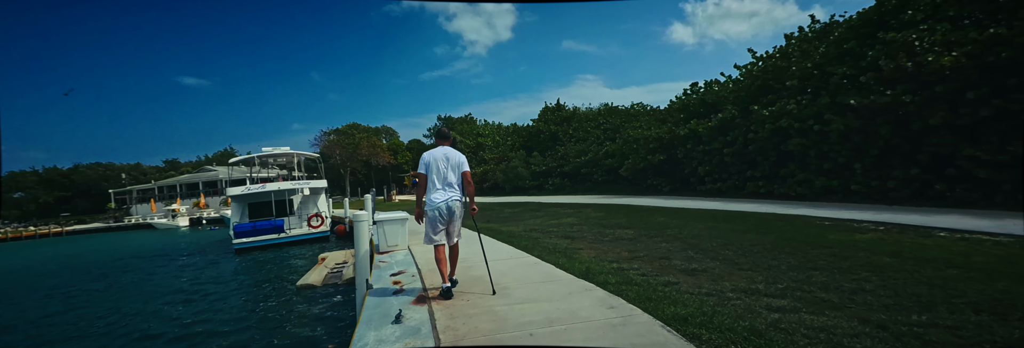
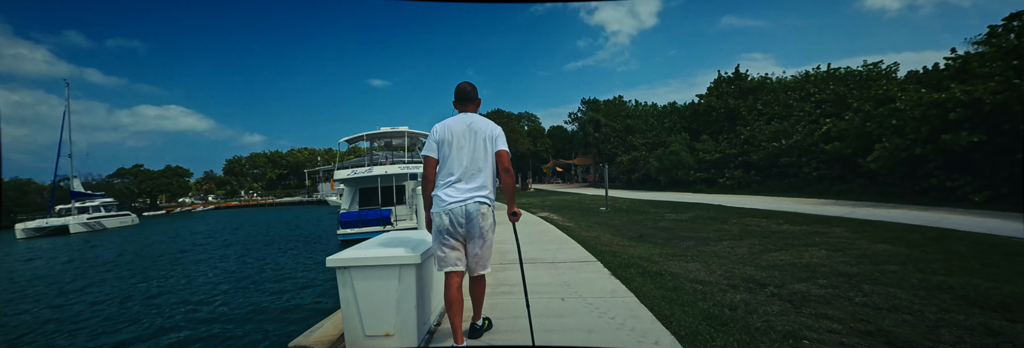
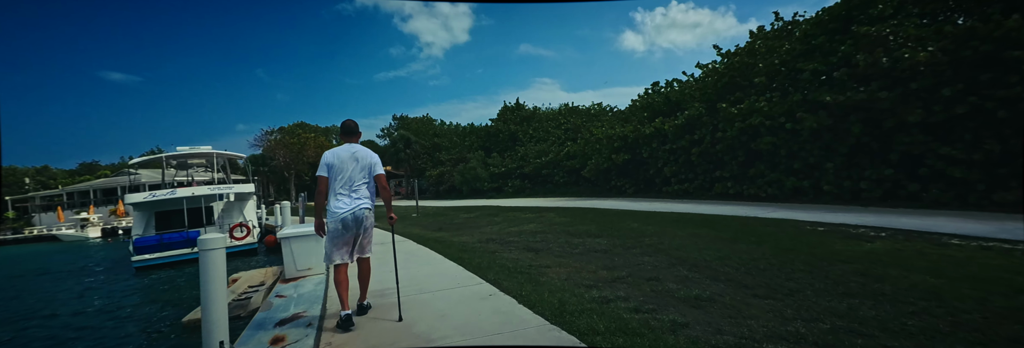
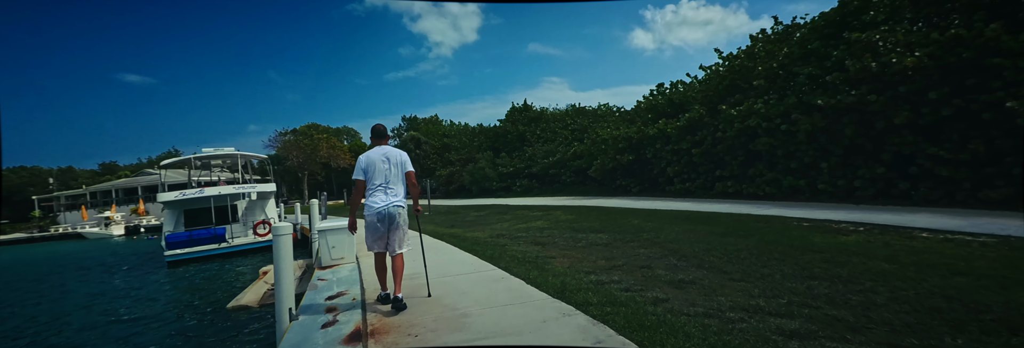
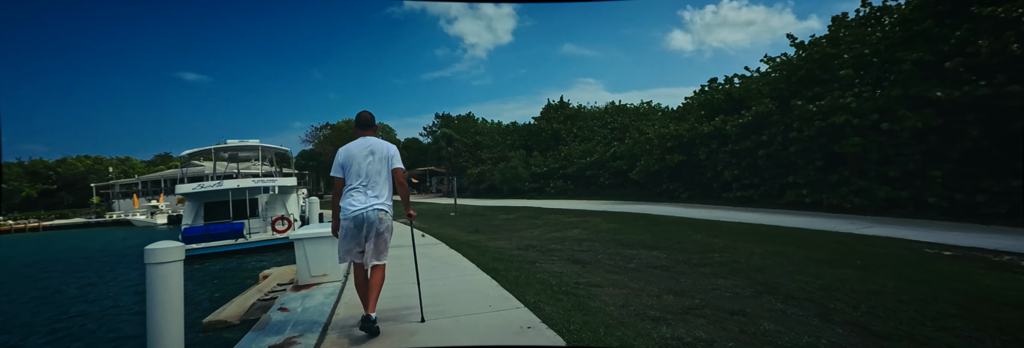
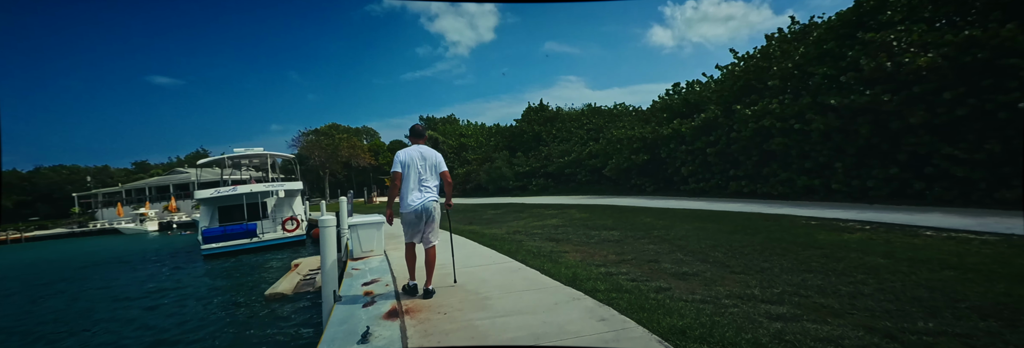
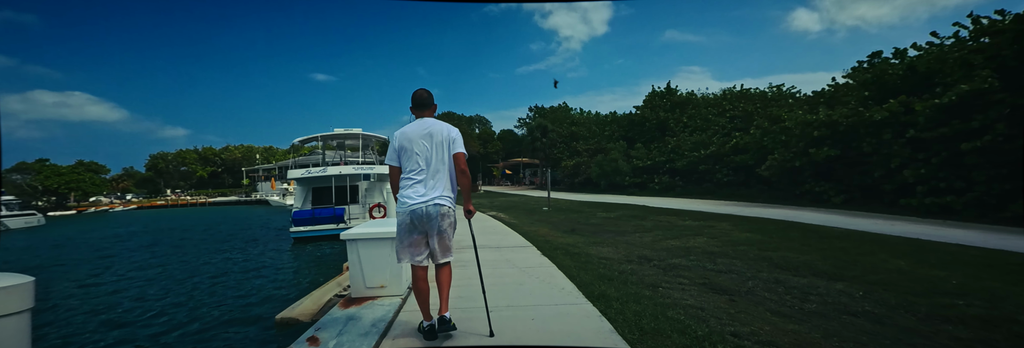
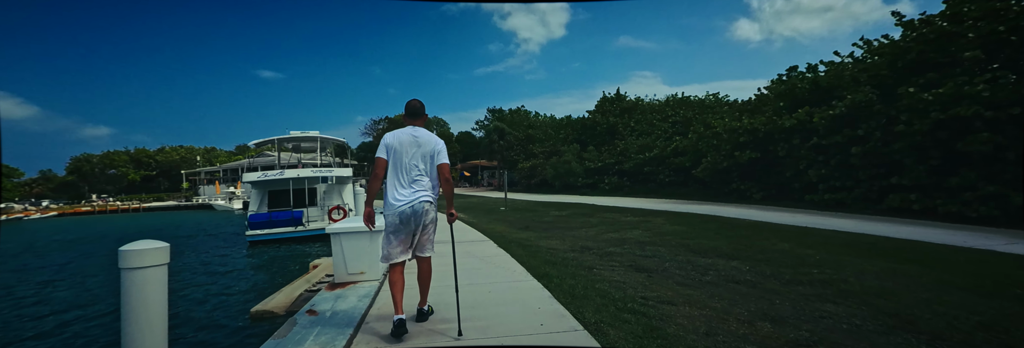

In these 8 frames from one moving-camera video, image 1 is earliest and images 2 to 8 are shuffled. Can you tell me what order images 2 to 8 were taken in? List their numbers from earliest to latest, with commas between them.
6, 4, 3, 5, 8, 7, 2
